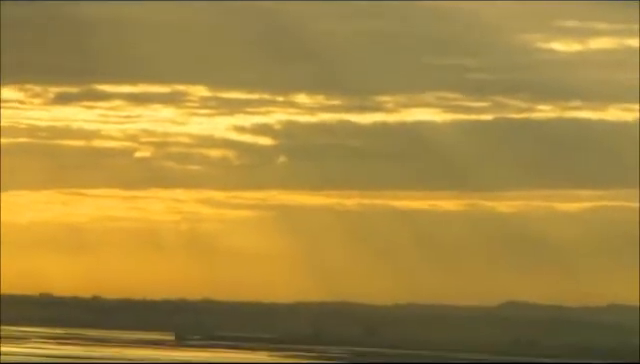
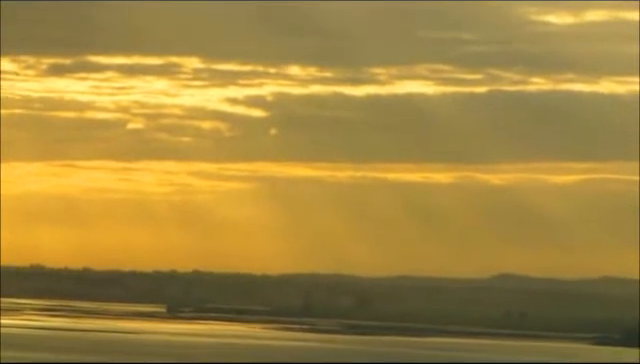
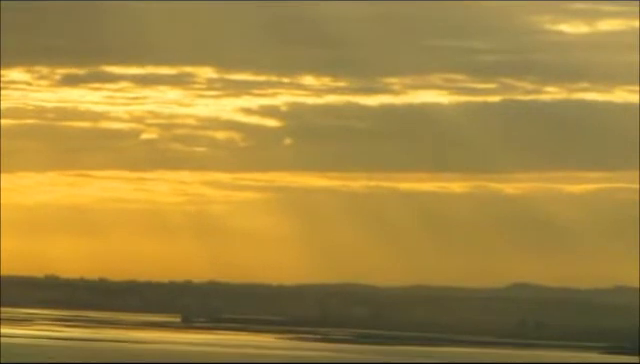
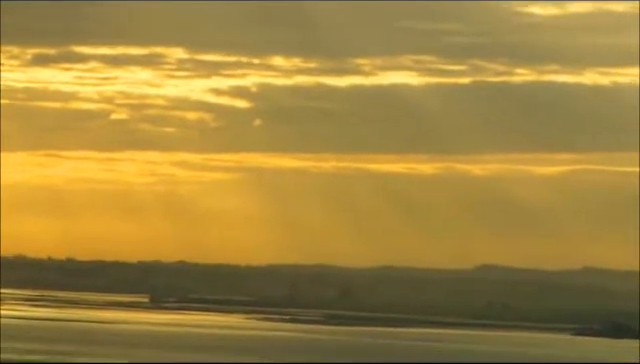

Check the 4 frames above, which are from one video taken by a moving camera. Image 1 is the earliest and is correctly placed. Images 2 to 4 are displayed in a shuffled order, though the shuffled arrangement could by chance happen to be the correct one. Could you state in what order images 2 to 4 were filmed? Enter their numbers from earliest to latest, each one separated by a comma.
3, 2, 4
